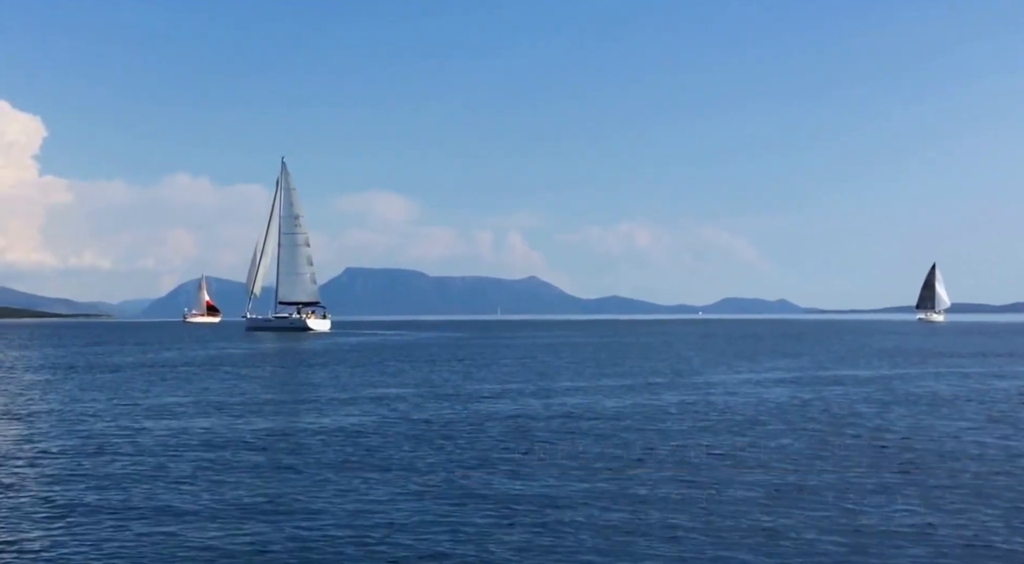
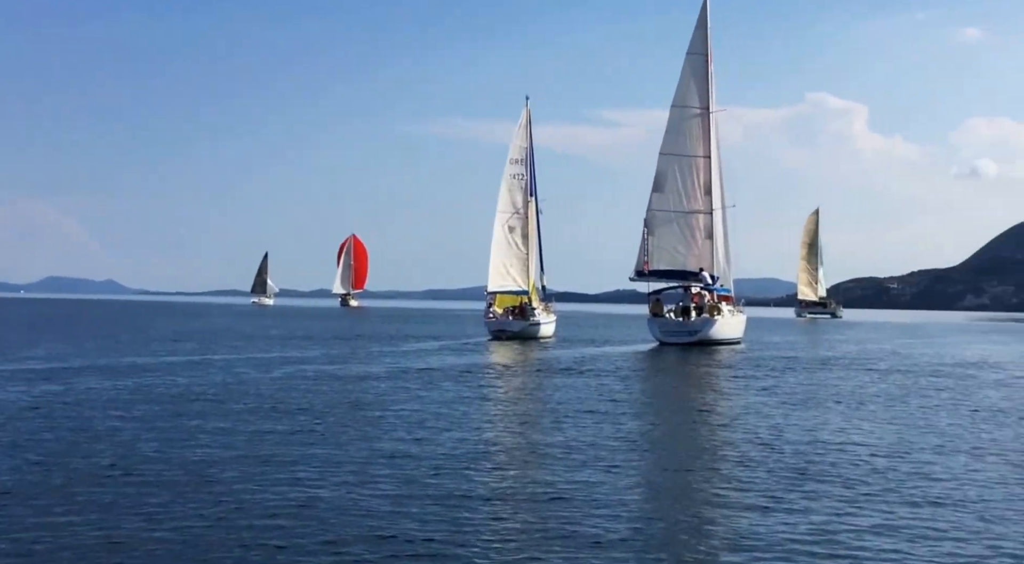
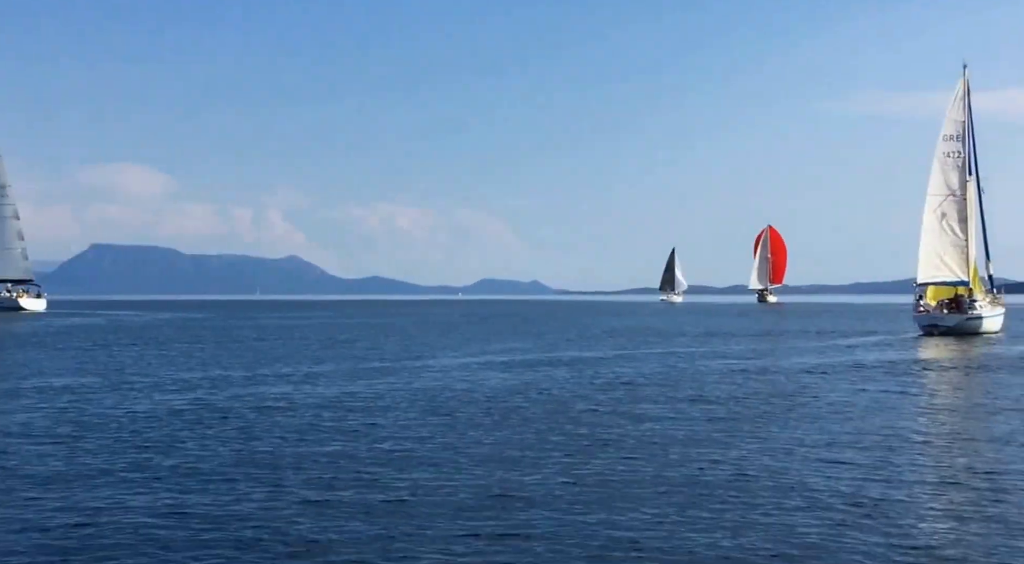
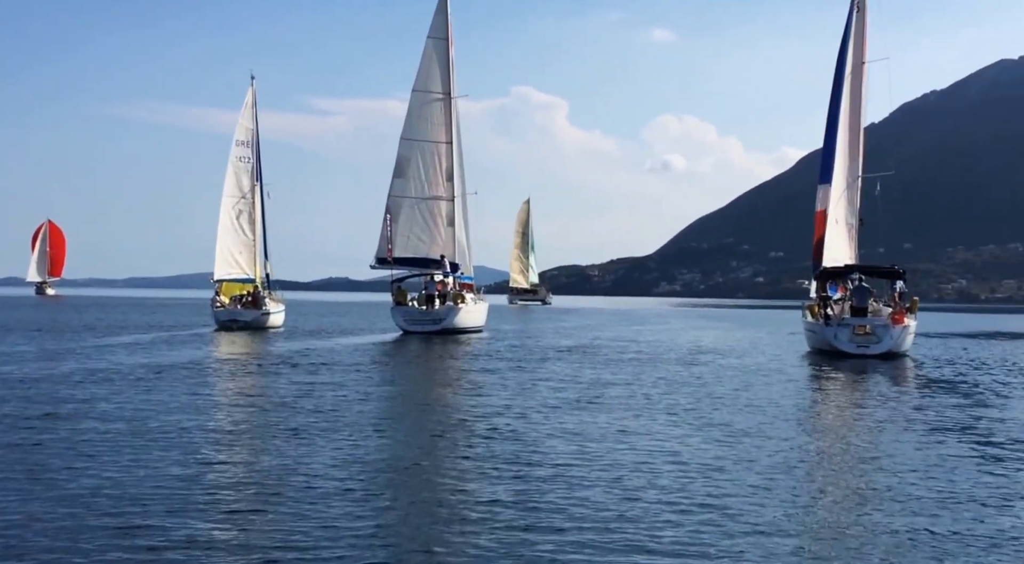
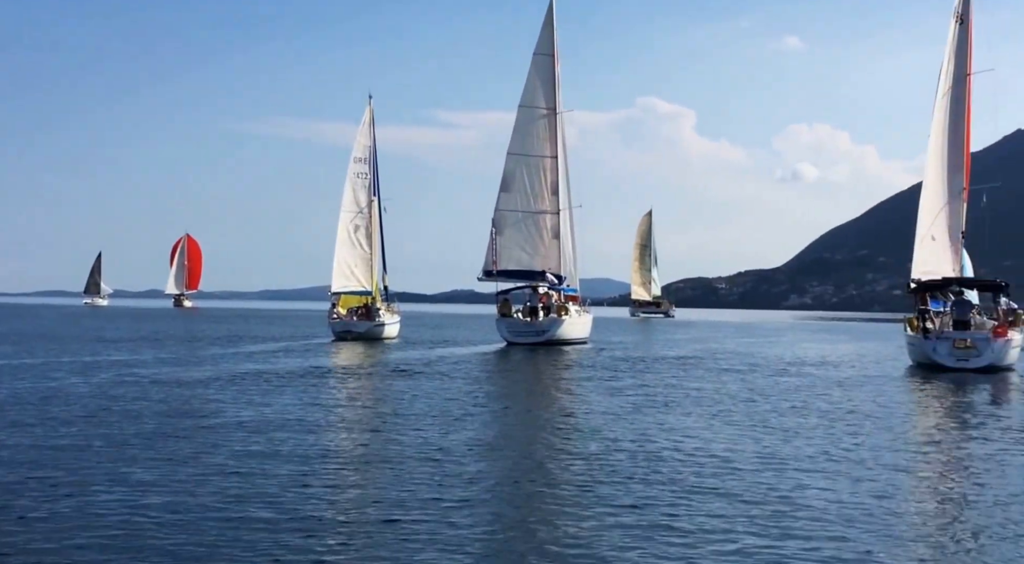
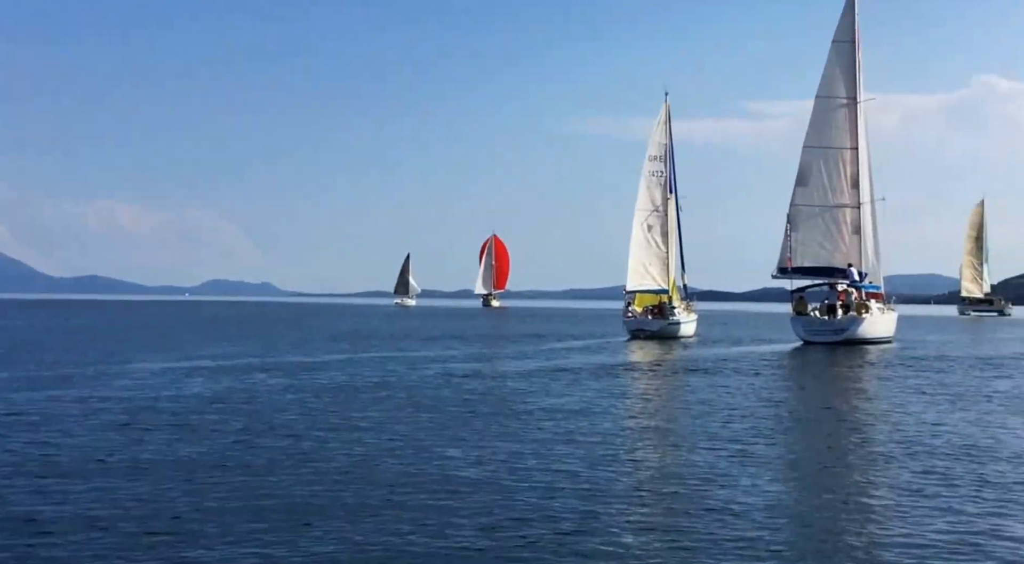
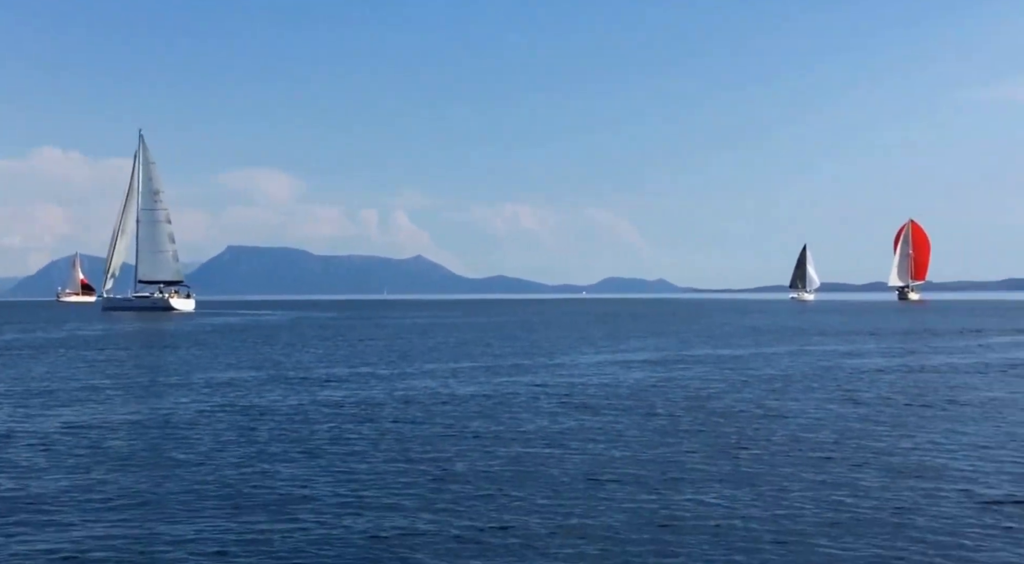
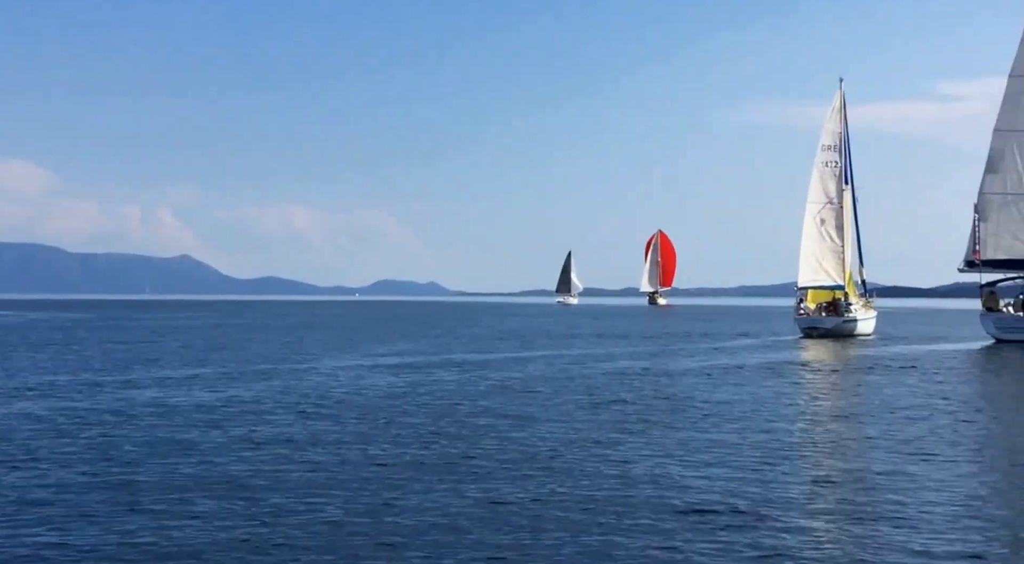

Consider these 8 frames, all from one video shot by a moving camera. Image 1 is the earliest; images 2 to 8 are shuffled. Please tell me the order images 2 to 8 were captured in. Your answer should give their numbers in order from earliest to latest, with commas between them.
7, 3, 8, 6, 2, 5, 4
